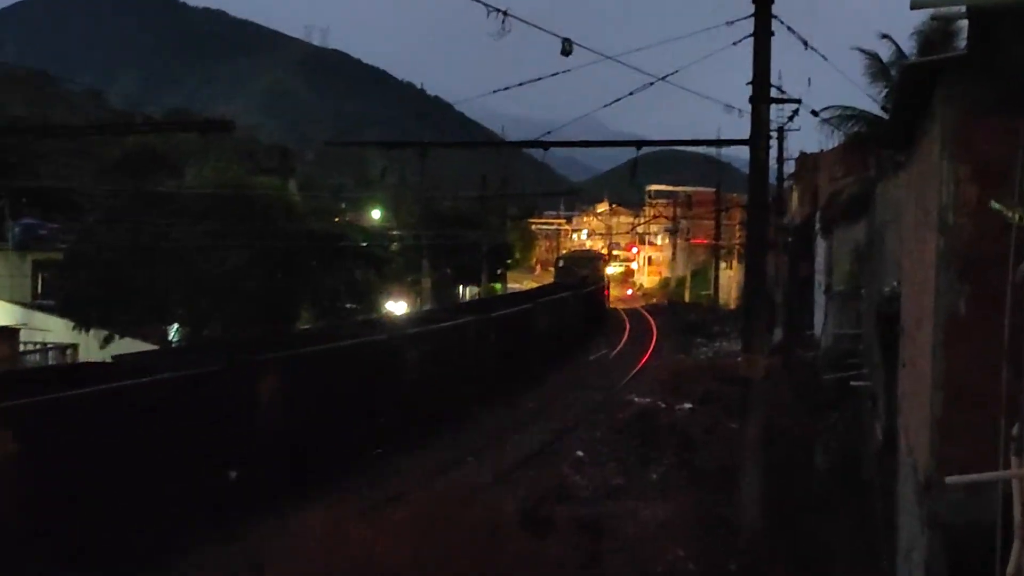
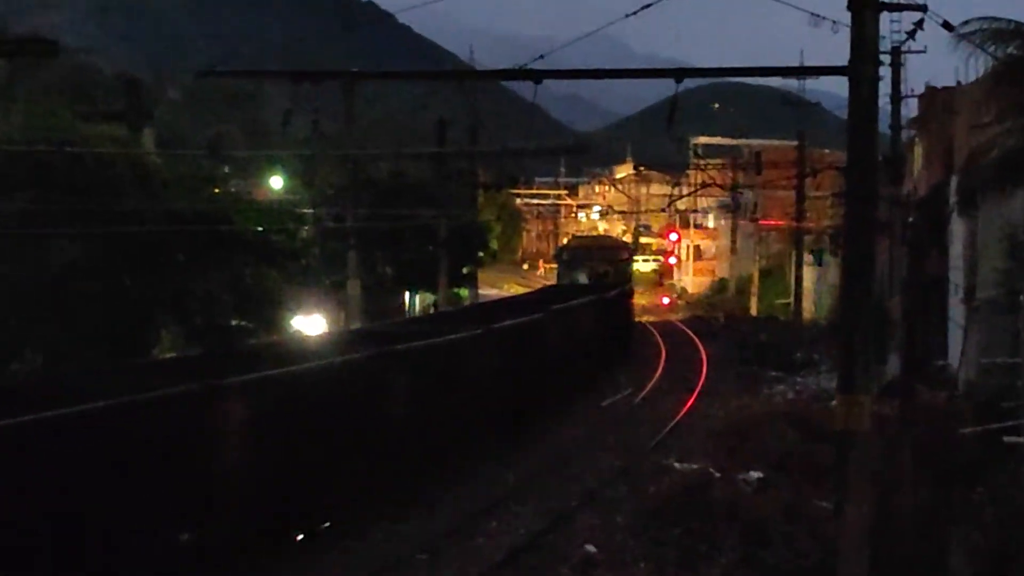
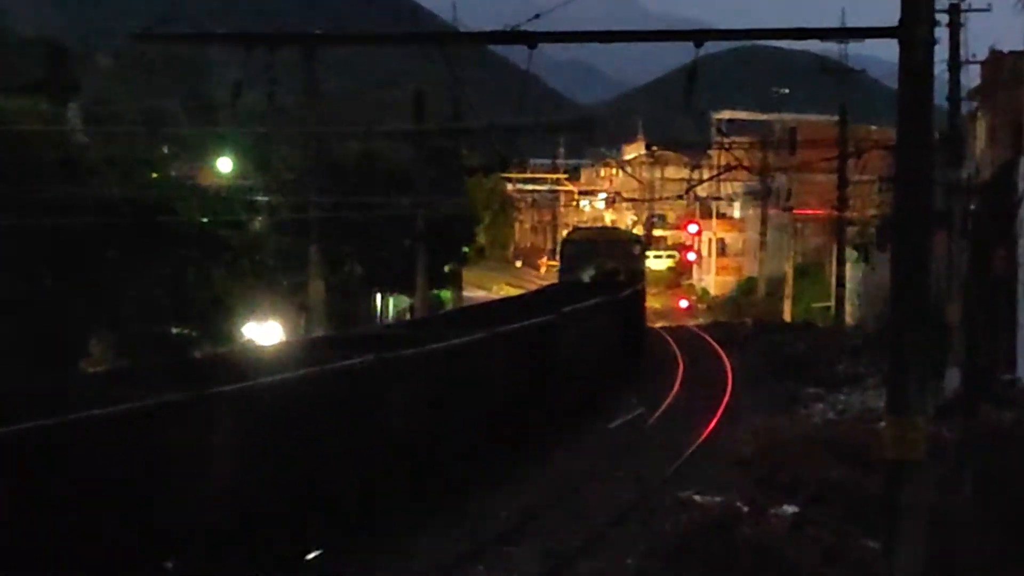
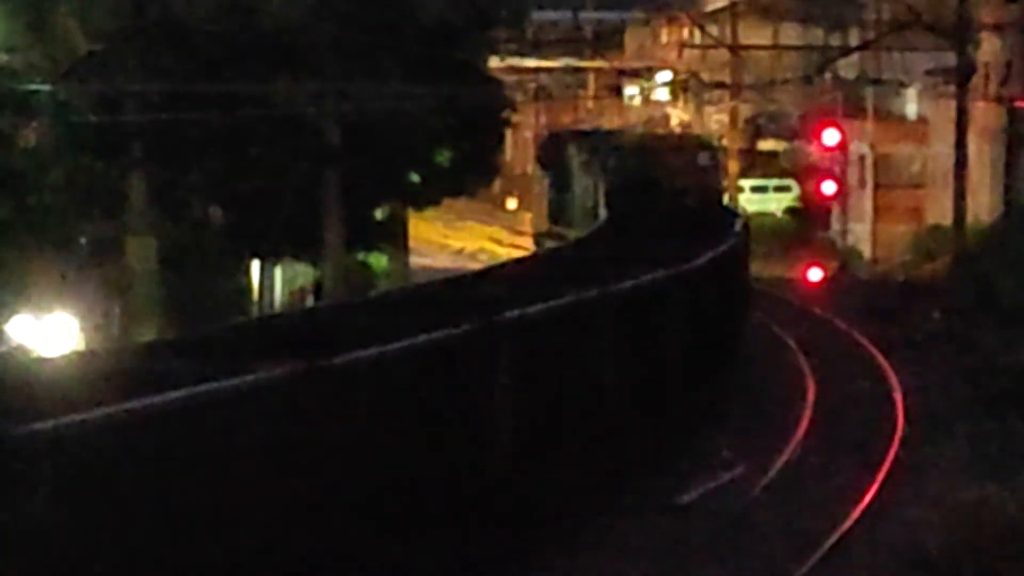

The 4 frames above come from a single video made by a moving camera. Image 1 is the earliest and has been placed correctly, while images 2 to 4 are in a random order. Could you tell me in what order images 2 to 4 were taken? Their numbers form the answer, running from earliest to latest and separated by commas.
2, 3, 4
